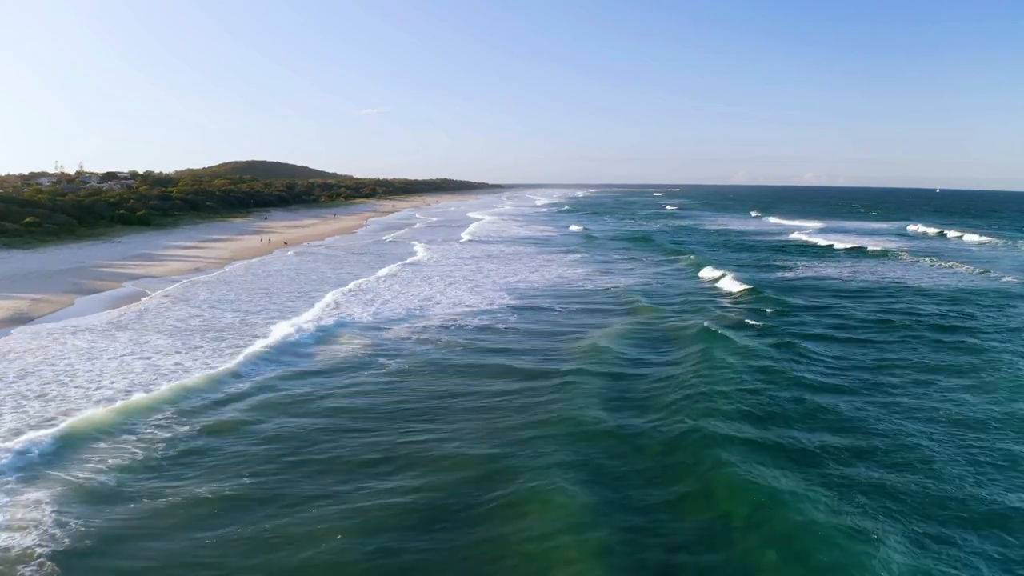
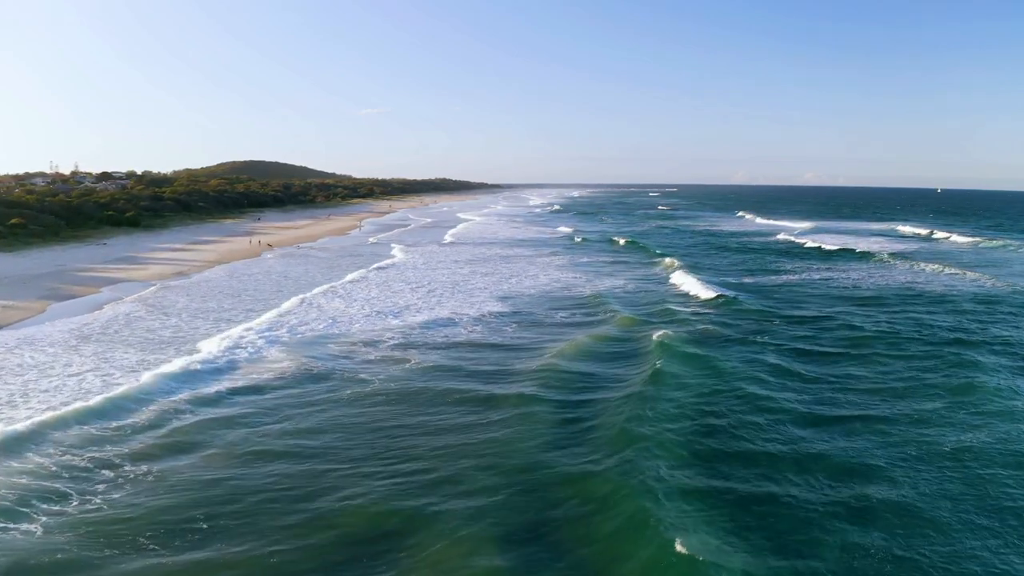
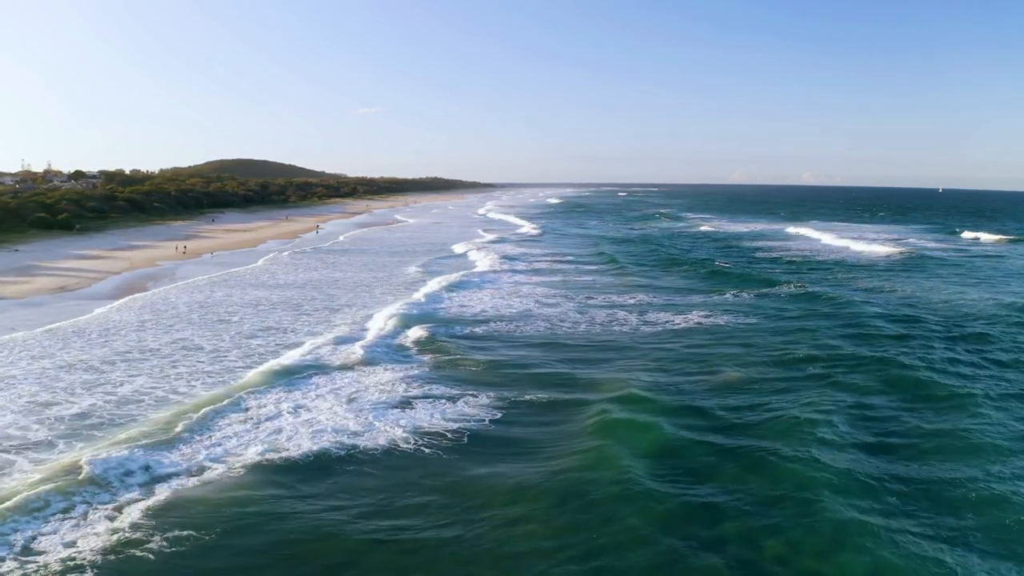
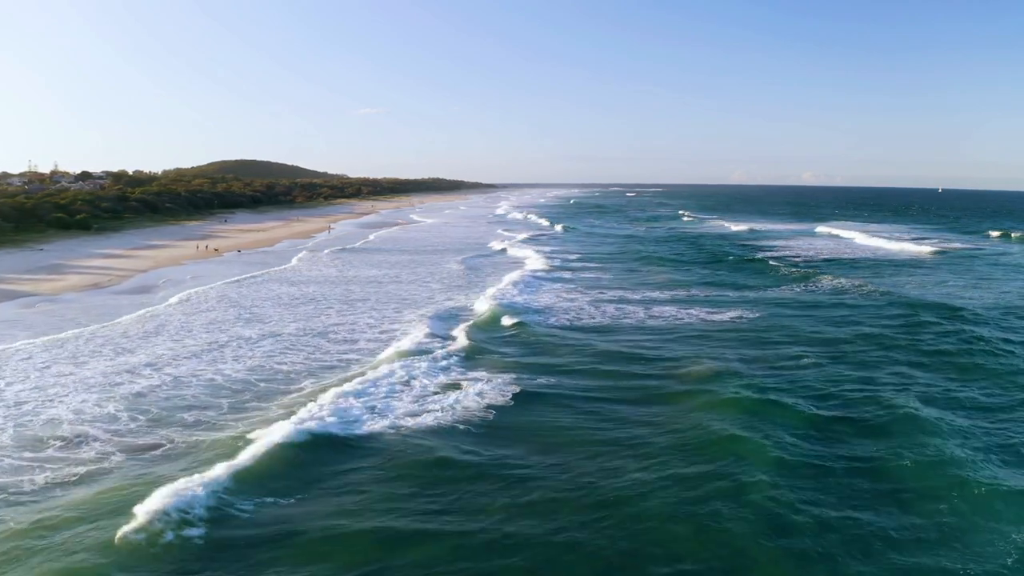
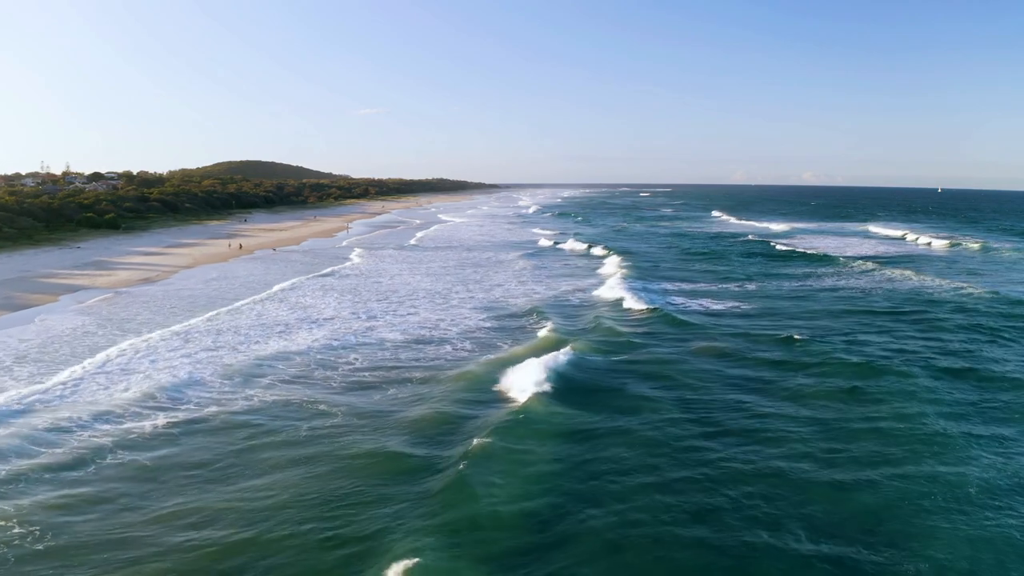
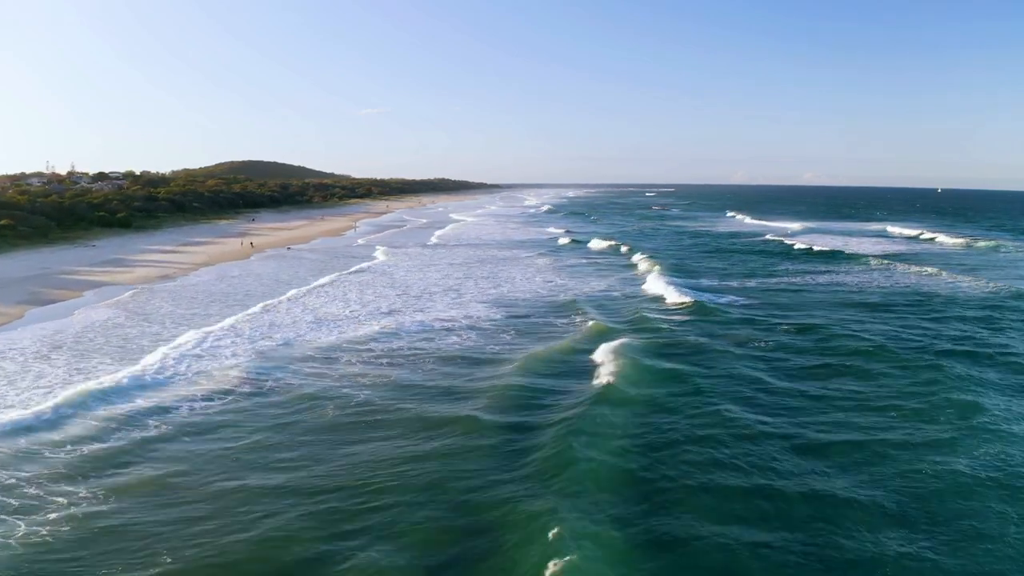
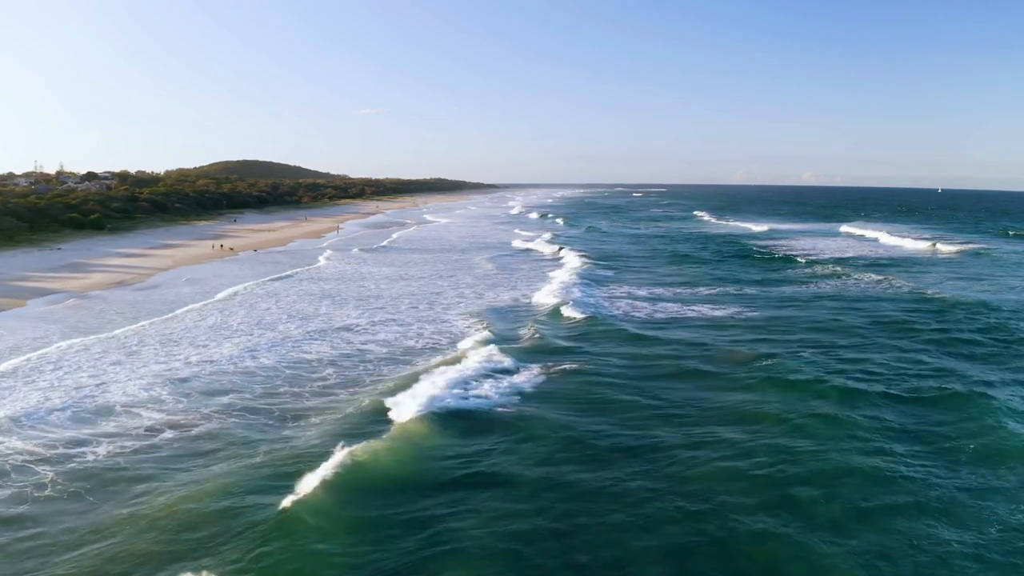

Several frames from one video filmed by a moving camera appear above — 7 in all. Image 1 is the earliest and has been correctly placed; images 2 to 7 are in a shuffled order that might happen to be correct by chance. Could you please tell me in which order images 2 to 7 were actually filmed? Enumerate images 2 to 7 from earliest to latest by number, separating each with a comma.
2, 6, 5, 7, 4, 3
